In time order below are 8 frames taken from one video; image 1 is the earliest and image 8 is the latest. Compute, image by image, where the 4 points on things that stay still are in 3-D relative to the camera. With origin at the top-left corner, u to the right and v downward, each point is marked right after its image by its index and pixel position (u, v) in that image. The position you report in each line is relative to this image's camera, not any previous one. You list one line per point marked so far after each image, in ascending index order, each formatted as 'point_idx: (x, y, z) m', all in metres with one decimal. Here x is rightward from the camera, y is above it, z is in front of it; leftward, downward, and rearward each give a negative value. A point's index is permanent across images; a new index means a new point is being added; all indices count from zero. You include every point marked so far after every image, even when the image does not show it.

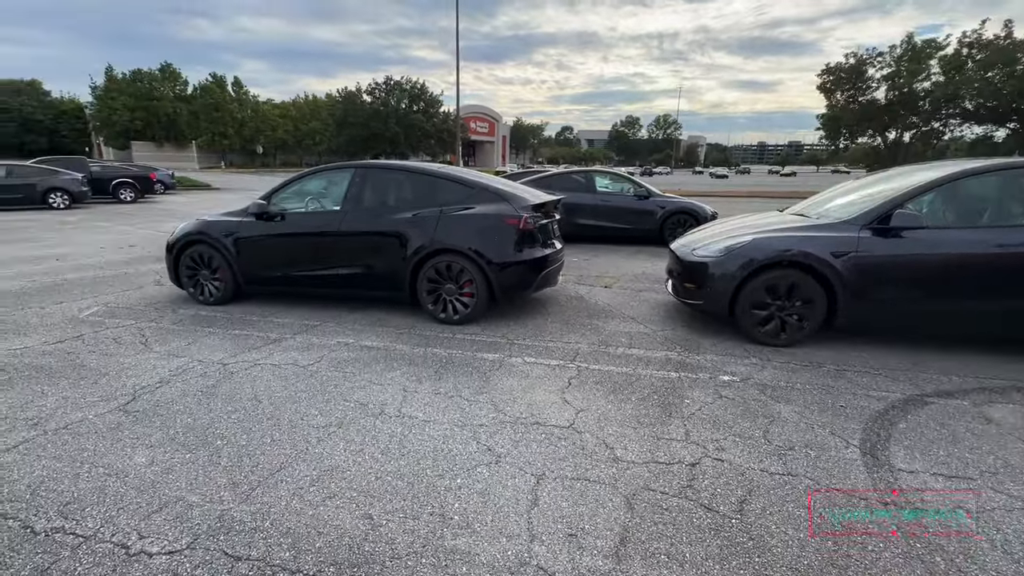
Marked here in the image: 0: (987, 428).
0: (+3.3, -1.0, +3.3) m
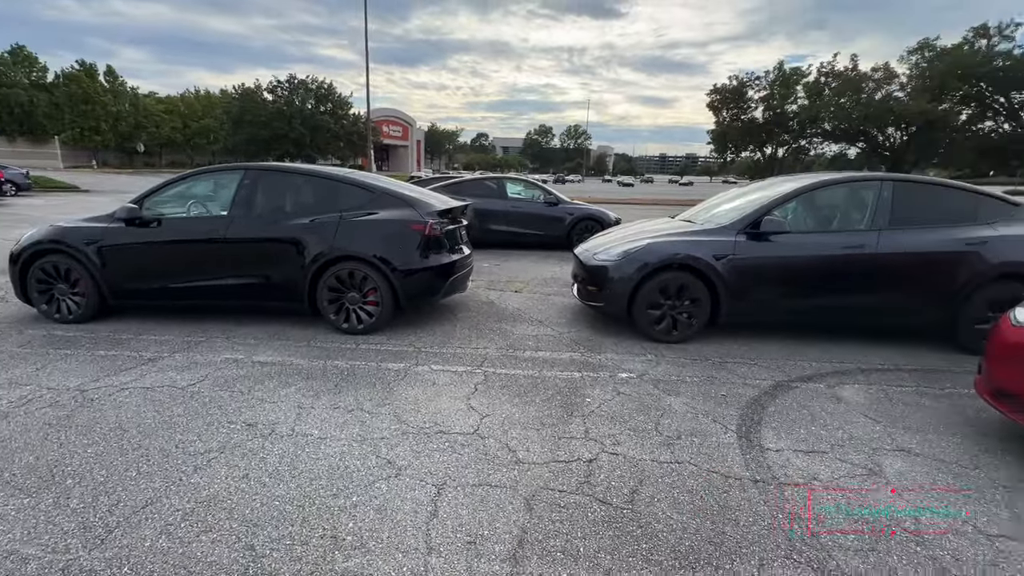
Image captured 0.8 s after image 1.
0: (+2.6, -0.9, +3.7) m
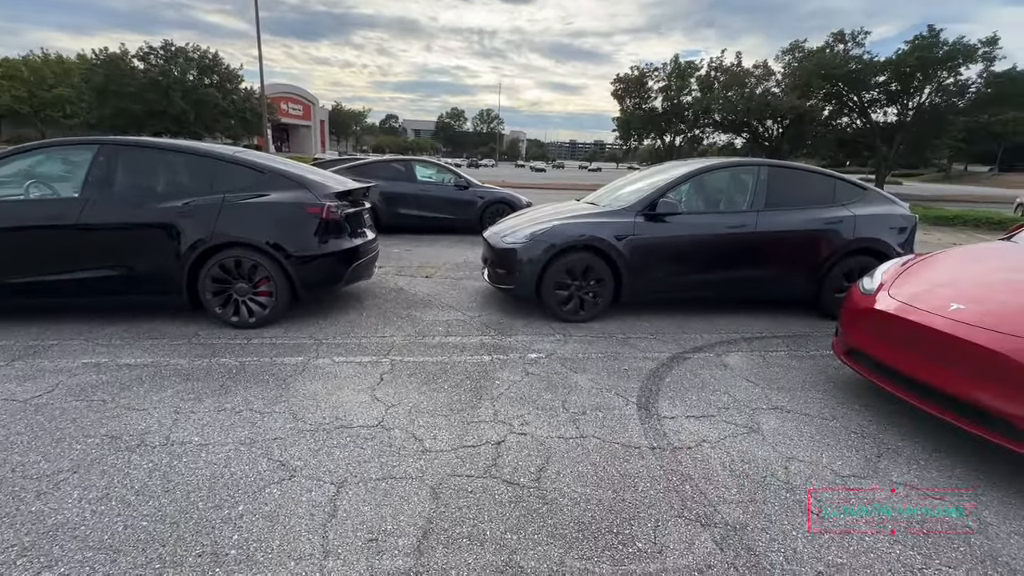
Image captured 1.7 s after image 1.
0: (+1.8, -0.7, +4.1) m
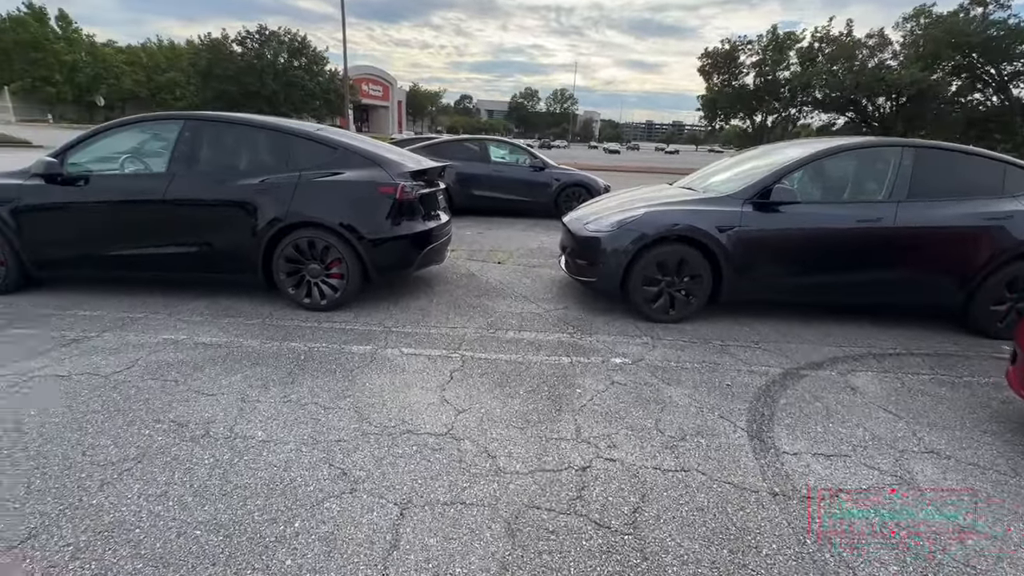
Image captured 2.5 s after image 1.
0: (+2.4, -0.8, +3.4) m
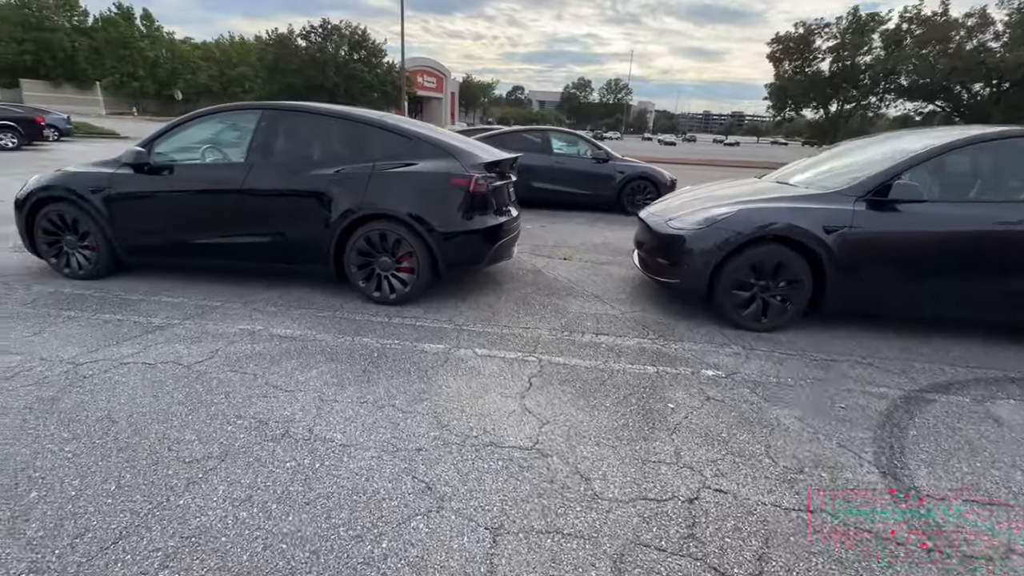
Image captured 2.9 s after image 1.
0: (+3.0, -0.9, +2.9) m
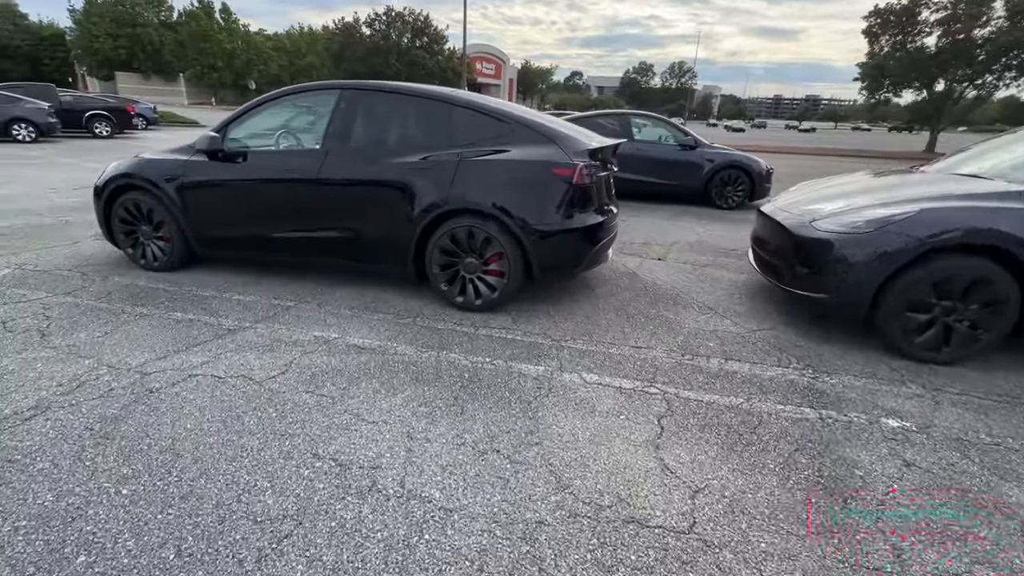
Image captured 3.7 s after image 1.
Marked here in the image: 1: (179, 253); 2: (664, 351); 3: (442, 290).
0: (+3.6, -1.1, +1.9) m
1: (-3.3, +0.3, +4.6) m
2: (+1.1, -0.4, +3.4) m
3: (-0.6, 0.0, +4.0) m
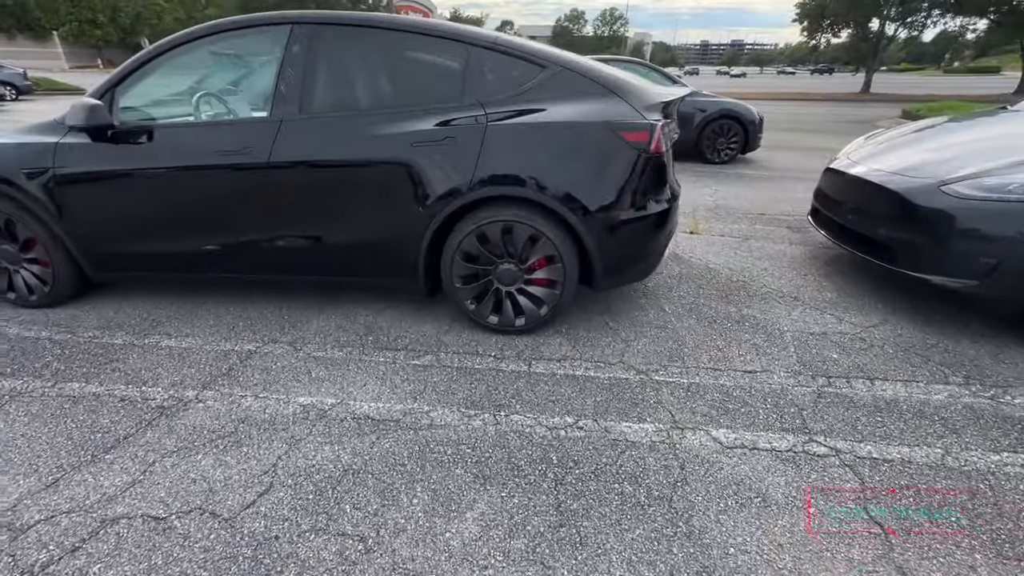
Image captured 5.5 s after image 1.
0: (+4.2, -1.0, +1.4) m
1: (-3.0, +0.1, +3.2) m
2: (+1.5, -0.5, +2.6) m
3: (-0.3, -0.1, +2.9) m
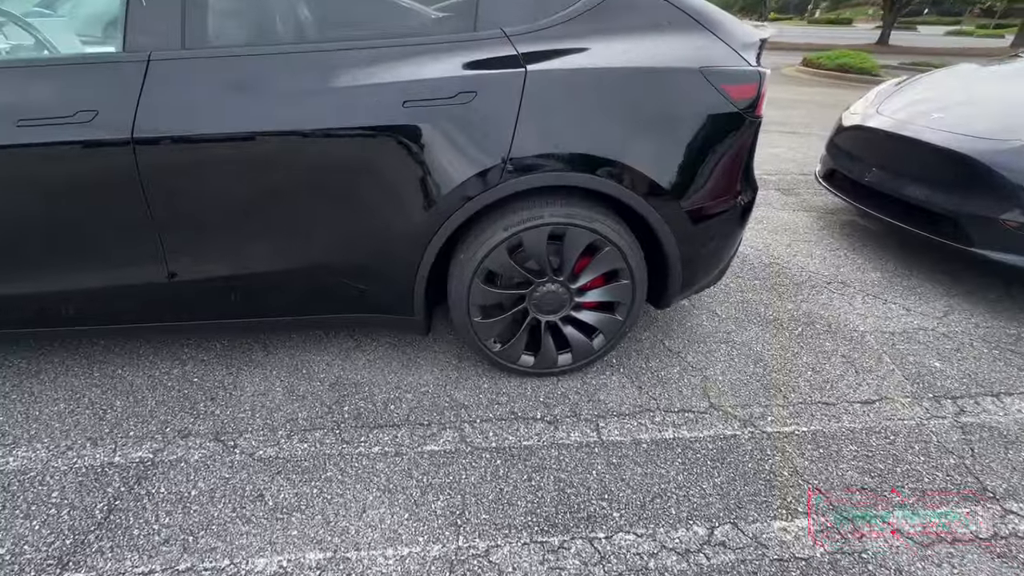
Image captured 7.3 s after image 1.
0: (+4.6, -0.9, +1.5) m
1: (-2.8, -0.3, +1.7) m
2: (+1.7, -0.5, +2.0) m
3: (-0.1, -0.3, +2.0) m
